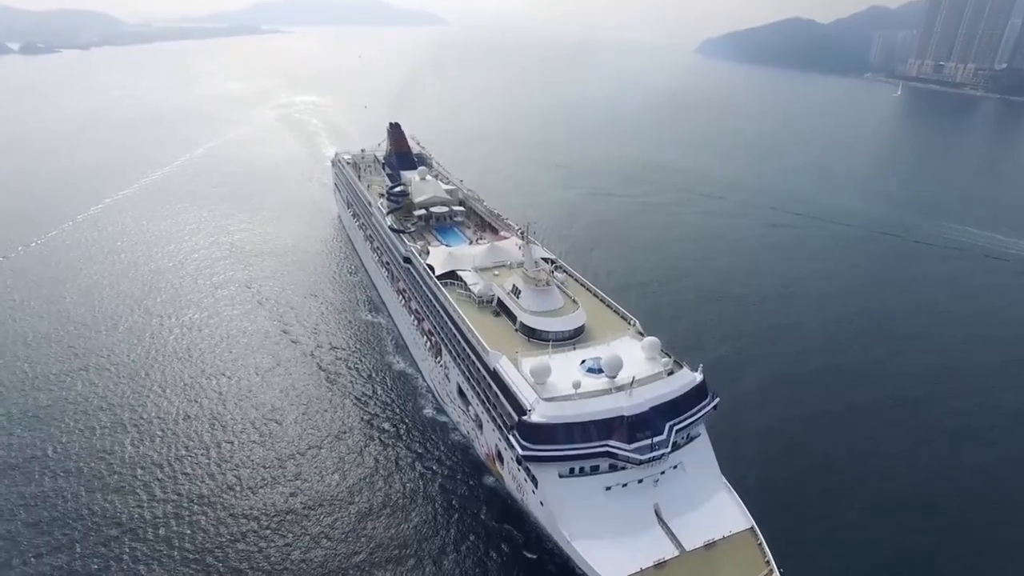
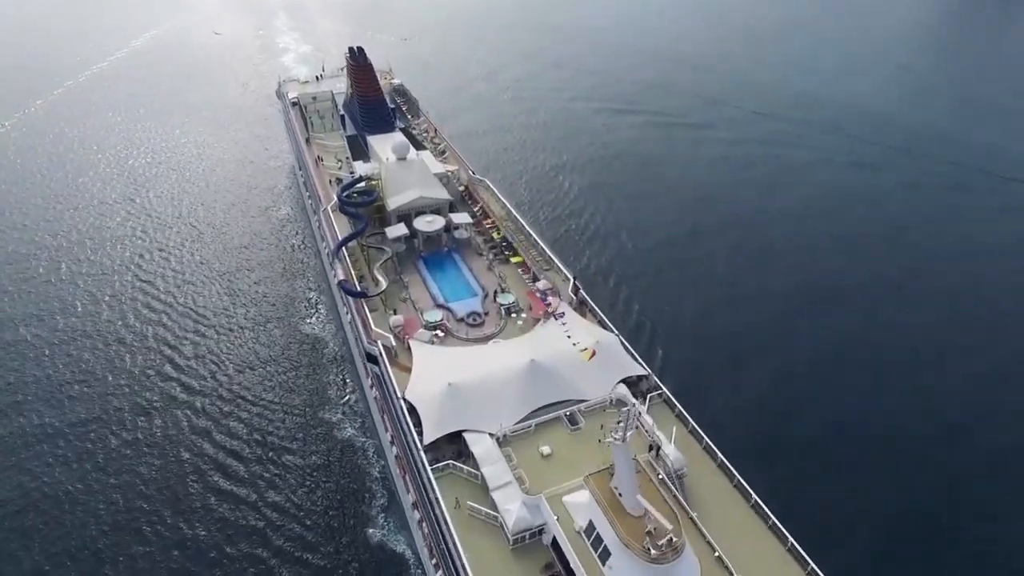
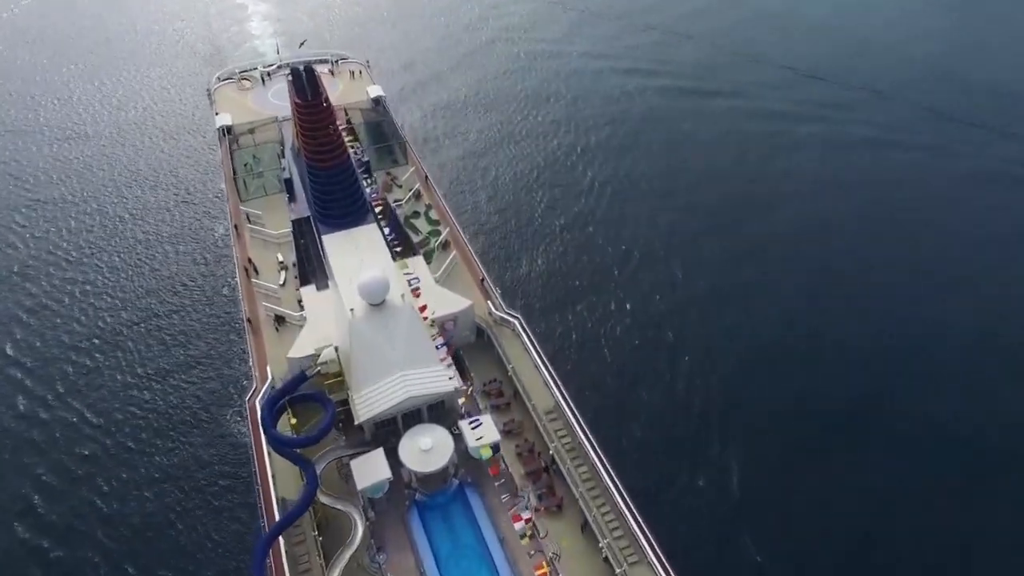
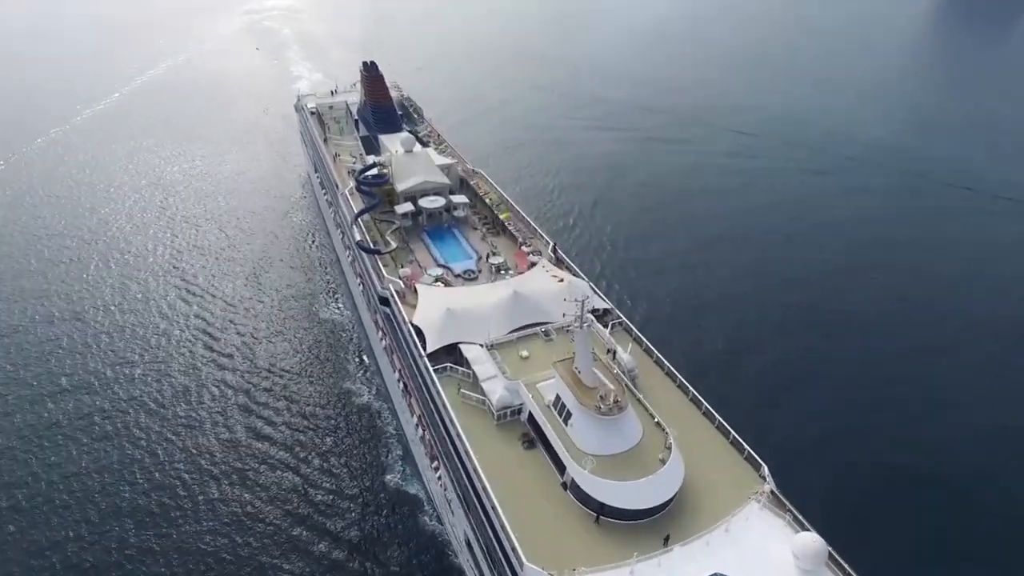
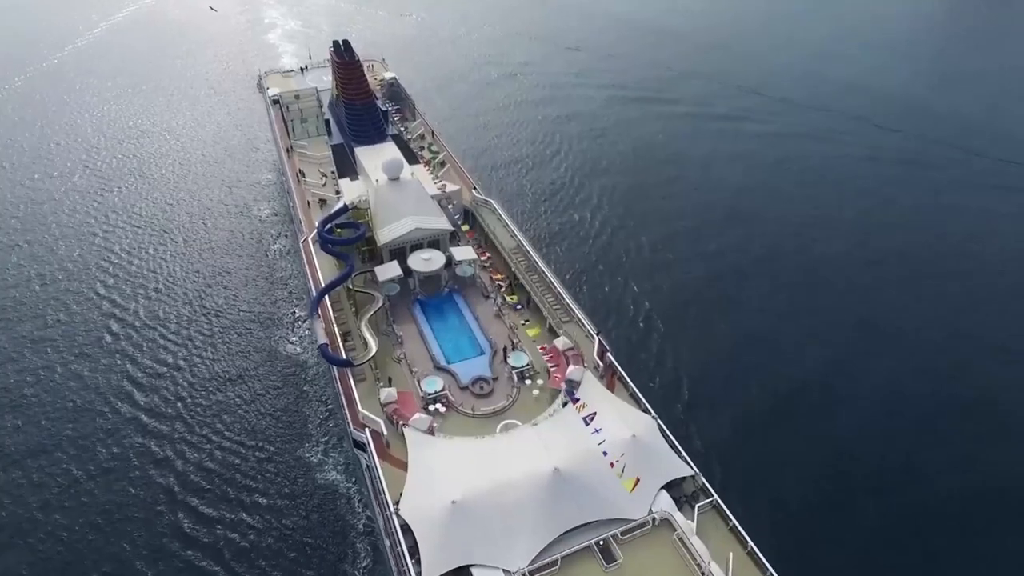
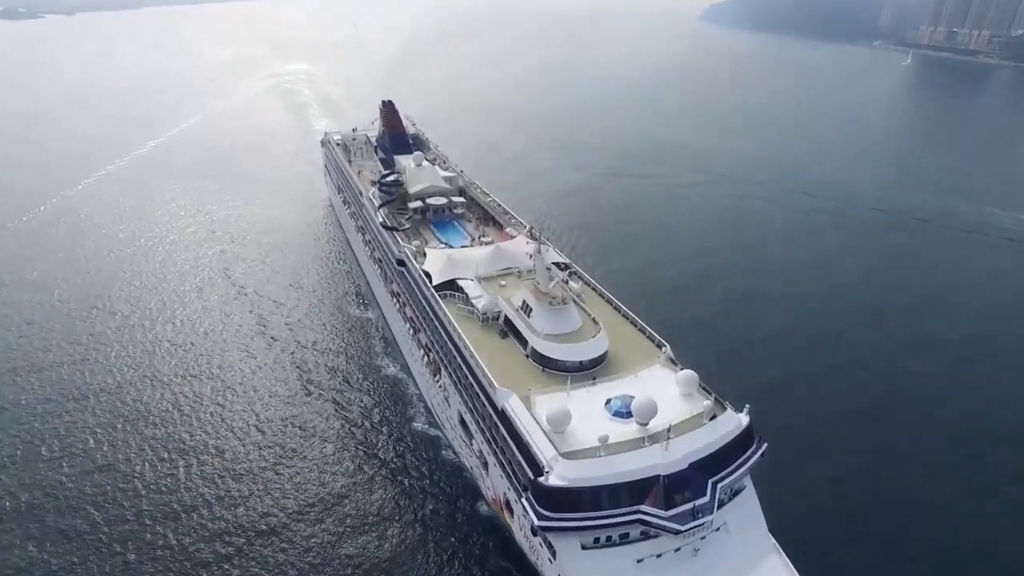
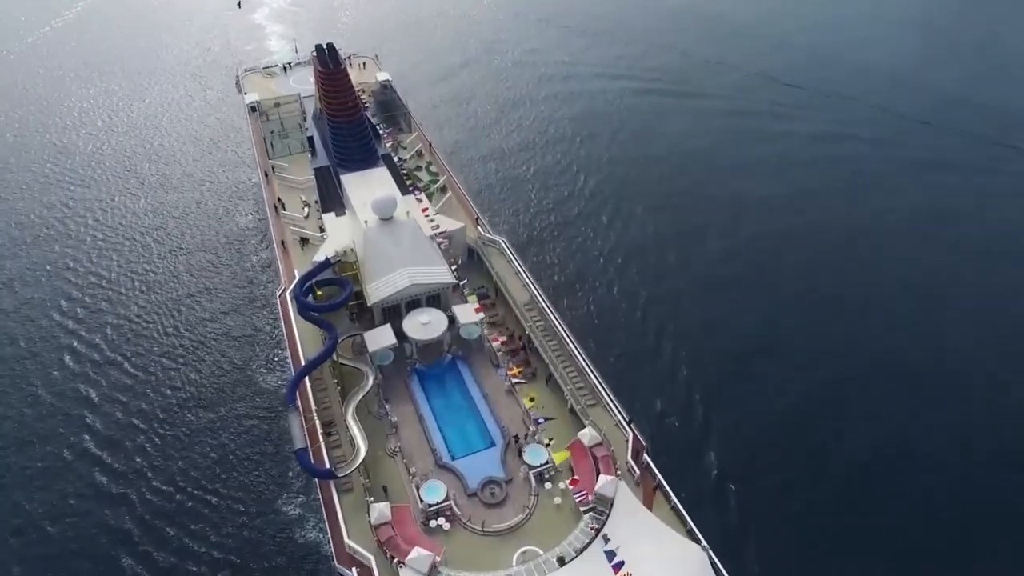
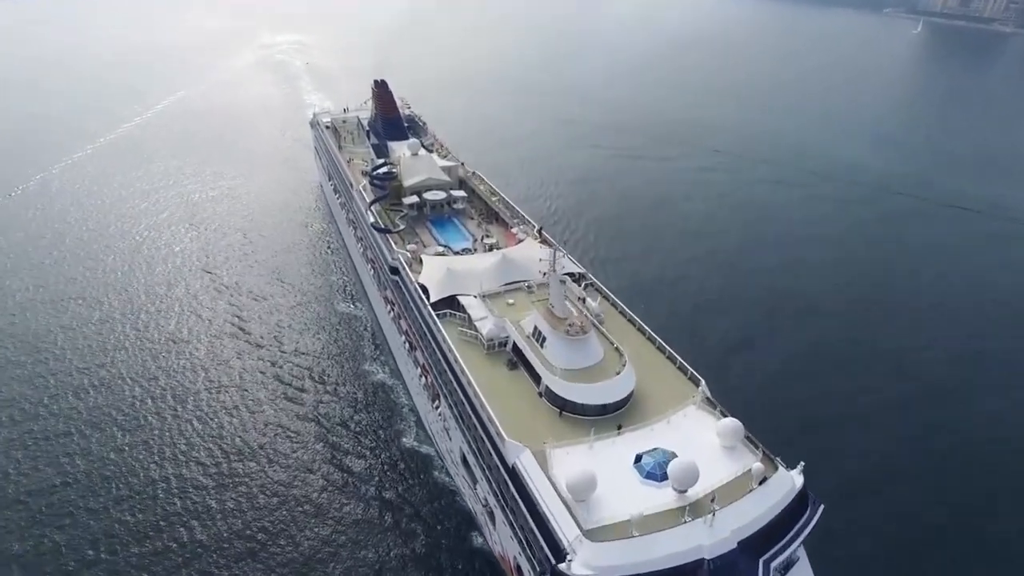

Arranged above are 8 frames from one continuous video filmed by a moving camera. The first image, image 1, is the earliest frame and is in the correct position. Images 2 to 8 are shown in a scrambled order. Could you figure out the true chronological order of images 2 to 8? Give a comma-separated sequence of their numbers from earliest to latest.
6, 8, 4, 2, 5, 7, 3
